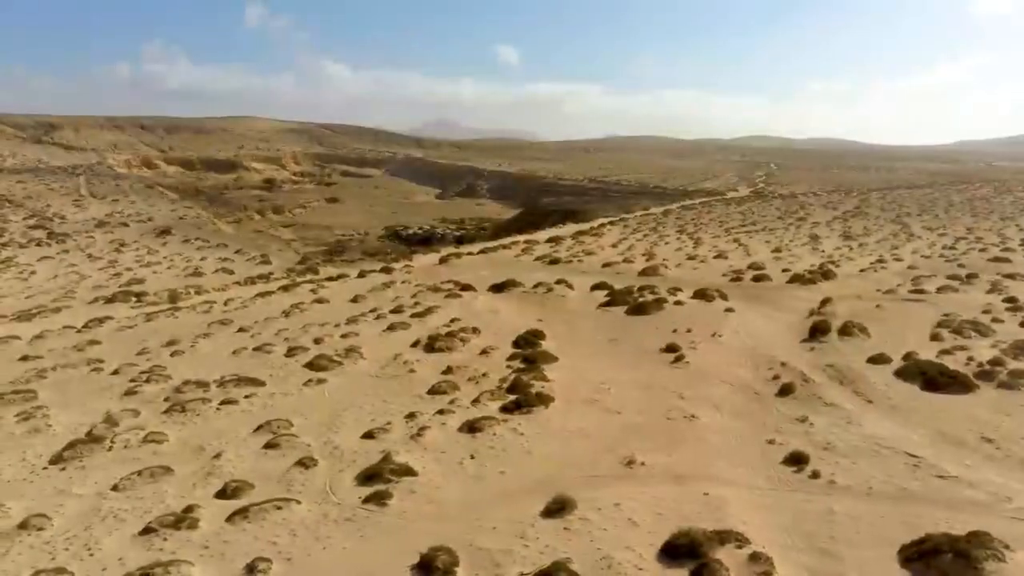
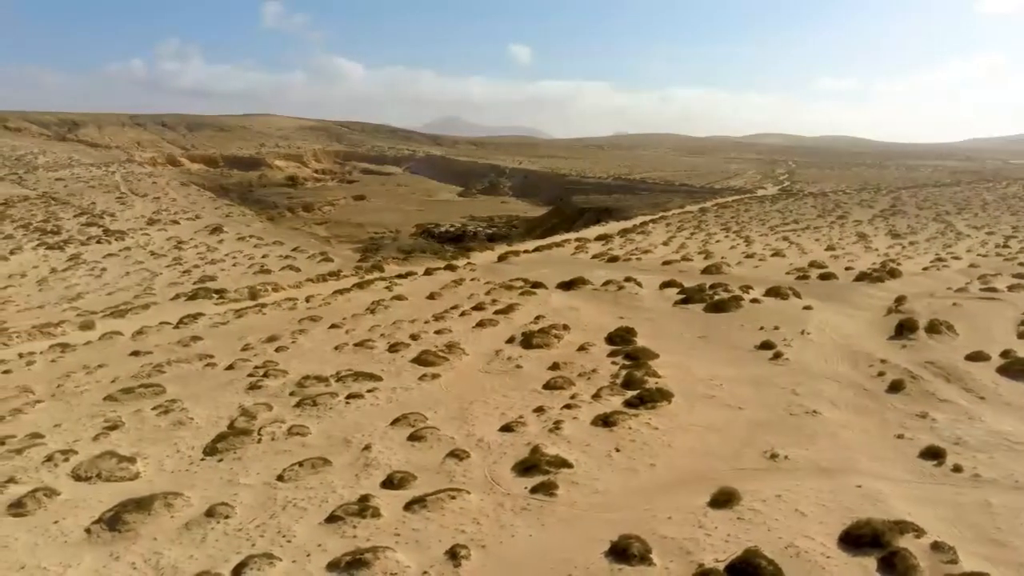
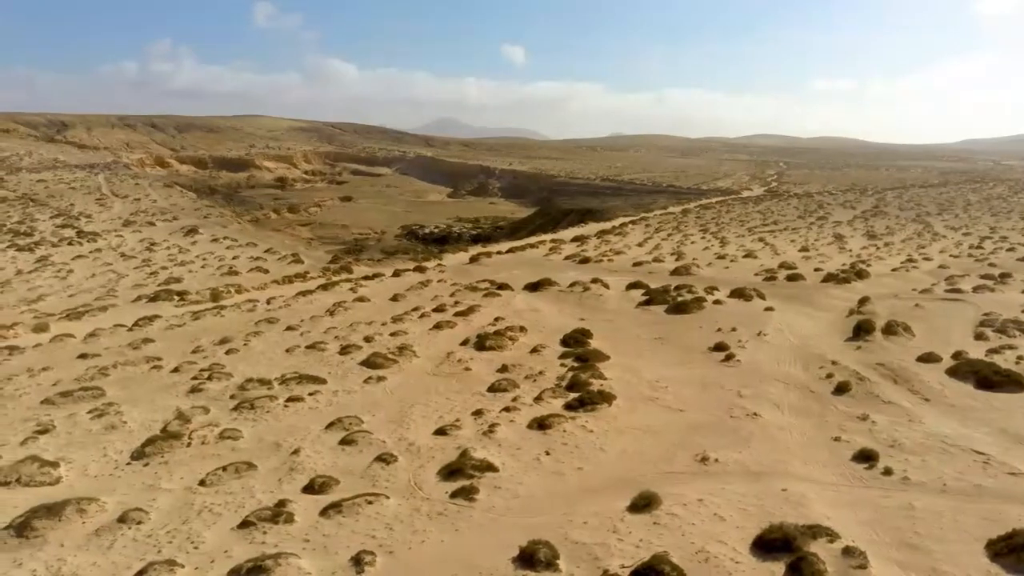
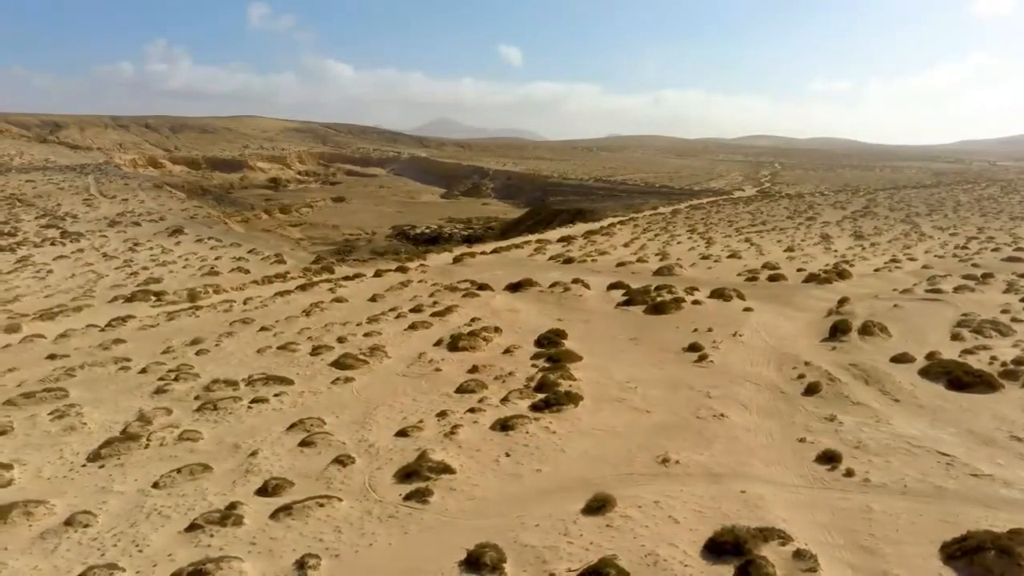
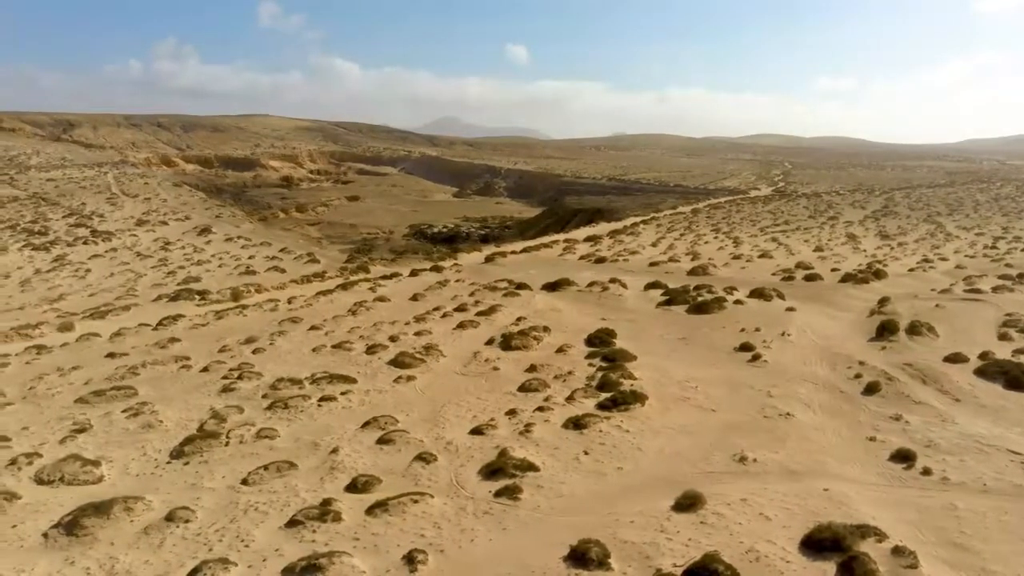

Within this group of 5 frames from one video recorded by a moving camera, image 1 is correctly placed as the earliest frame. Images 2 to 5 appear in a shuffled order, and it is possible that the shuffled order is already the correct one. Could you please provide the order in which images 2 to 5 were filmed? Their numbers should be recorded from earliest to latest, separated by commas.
4, 3, 5, 2
